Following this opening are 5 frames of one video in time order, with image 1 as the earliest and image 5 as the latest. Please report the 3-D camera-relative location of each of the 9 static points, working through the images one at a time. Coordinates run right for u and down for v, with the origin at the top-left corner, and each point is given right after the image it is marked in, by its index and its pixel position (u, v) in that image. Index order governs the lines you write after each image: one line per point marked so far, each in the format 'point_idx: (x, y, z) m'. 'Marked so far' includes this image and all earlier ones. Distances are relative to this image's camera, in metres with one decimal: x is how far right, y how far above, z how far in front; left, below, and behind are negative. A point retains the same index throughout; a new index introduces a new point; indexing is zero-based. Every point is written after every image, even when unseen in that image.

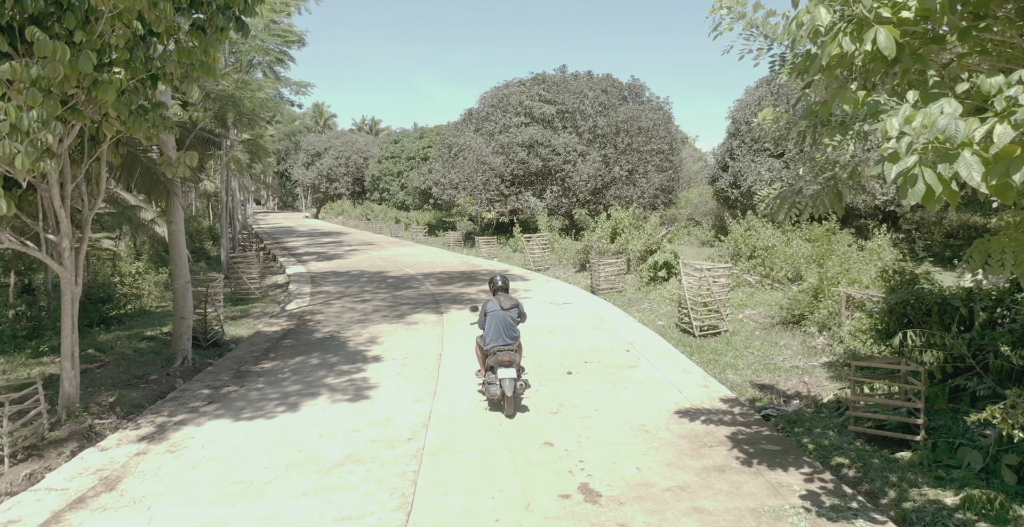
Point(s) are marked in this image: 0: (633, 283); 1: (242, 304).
0: (+2.7, -0.5, +14.0) m
1: (-5.8, -0.9, +13.2) m
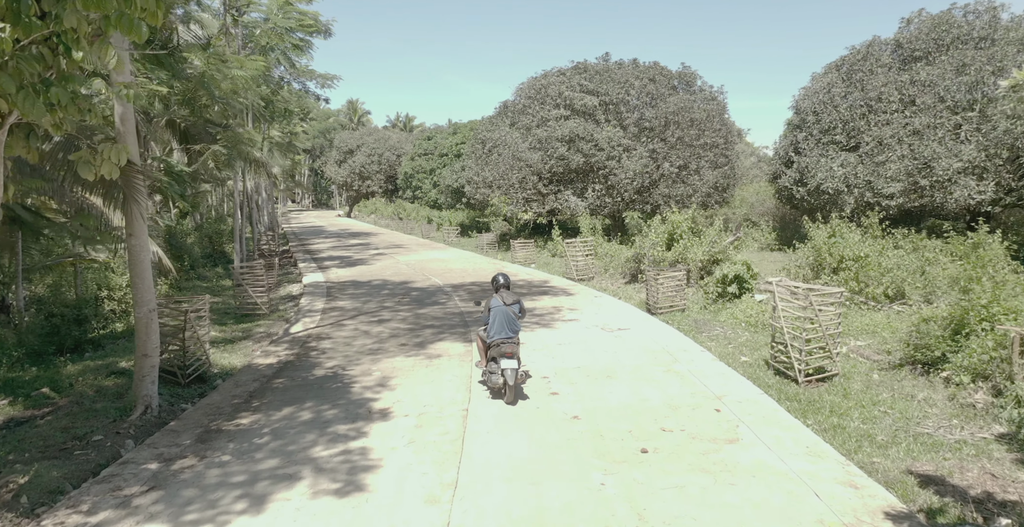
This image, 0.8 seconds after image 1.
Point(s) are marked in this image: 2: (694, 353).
0: (+3.6, -0.7, +11.9) m
1: (-5.0, -1.1, +11.6) m
2: (+2.3, -1.1, +7.9) m
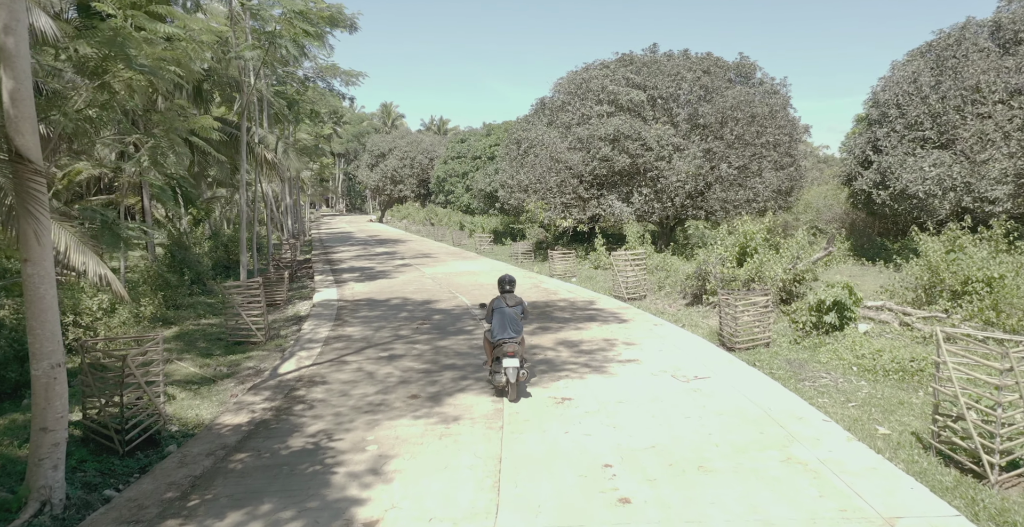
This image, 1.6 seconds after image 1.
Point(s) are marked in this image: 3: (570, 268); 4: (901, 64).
0: (+4.2, -1.0, +9.6) m
1: (-4.3, -1.4, +9.8) m
2: (+2.7, -1.4, +5.6) m
3: (+1.7, -0.1, +18.0) m
4: (+12.0, +6.2, +19.1) m
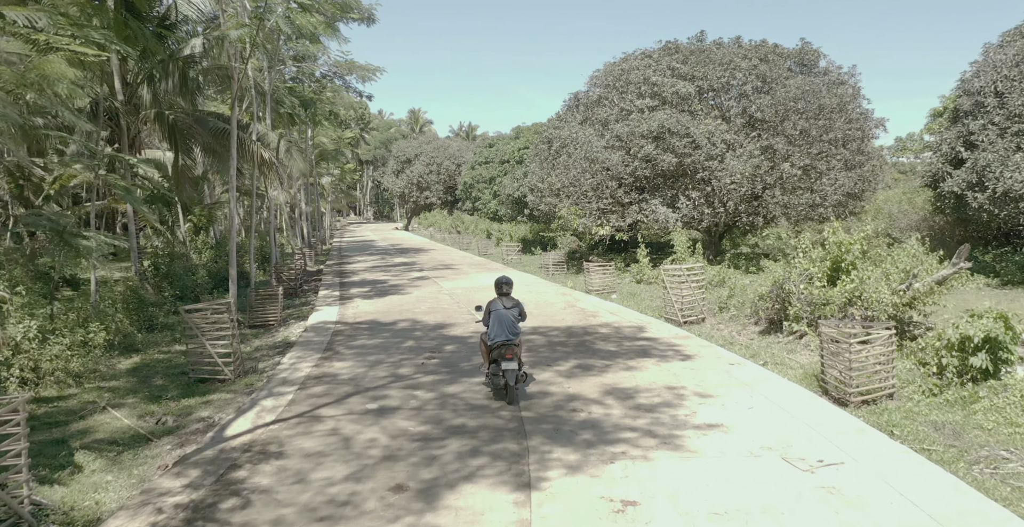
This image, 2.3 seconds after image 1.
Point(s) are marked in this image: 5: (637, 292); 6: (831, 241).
0: (+4.6, -1.3, +7.2) m
1: (-4.0, -1.6, +7.7) m
2: (+2.9, -1.6, +3.2) m
3: (+2.5, -0.5, +15.7) m
4: (+12.8, +5.8, +16.4) m
5: (+3.1, -0.7, +15.2) m
6: (+5.0, +0.4, +9.6) m
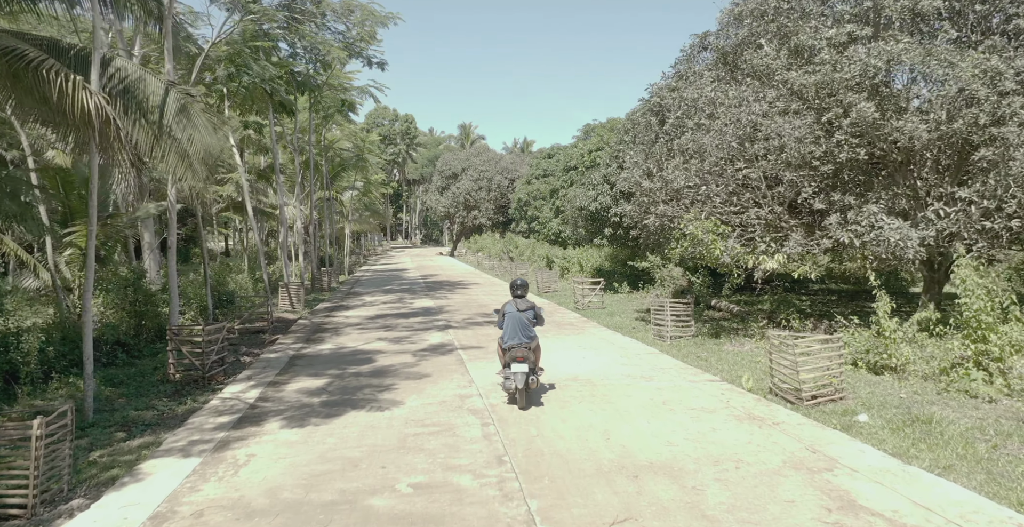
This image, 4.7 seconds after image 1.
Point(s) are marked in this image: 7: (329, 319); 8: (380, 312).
0: (+5.1, -1.8, -1.5) m
1: (-3.4, -2.2, -0.2) m
2: (+3.1, -2.0, -5.2) m
3: (+3.7, -1.3, +7.3) m
4: (+14.2, +4.9, +7.3) m
5: (+4.3, -1.5, +6.7) m
6: (+5.7, -0.2, +1.0) m
7: (-4.1, -1.2, +14.1) m
8: (-3.1, -1.1, +14.9) m
